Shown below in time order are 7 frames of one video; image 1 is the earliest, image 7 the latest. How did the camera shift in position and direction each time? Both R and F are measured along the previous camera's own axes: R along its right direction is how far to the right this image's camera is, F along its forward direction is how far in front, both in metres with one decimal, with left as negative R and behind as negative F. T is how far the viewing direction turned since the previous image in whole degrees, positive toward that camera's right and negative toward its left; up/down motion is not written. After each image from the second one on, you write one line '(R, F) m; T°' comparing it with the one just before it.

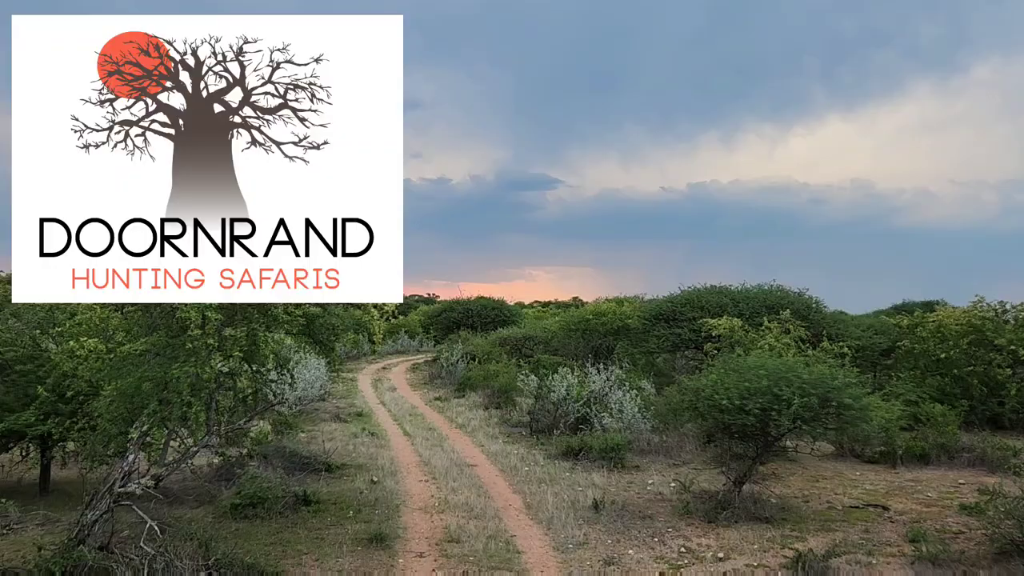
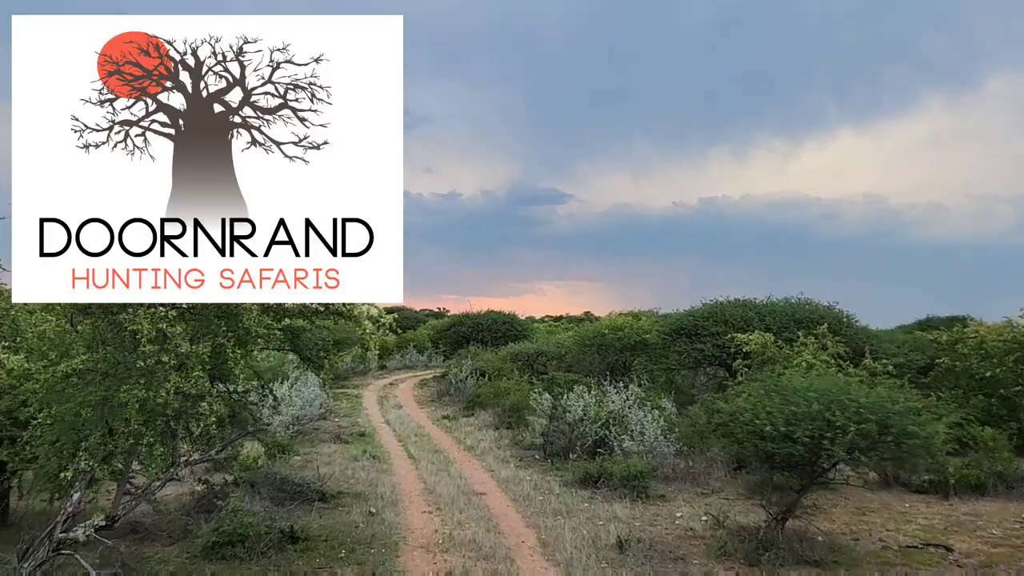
(0.0, +0.9) m; -1°
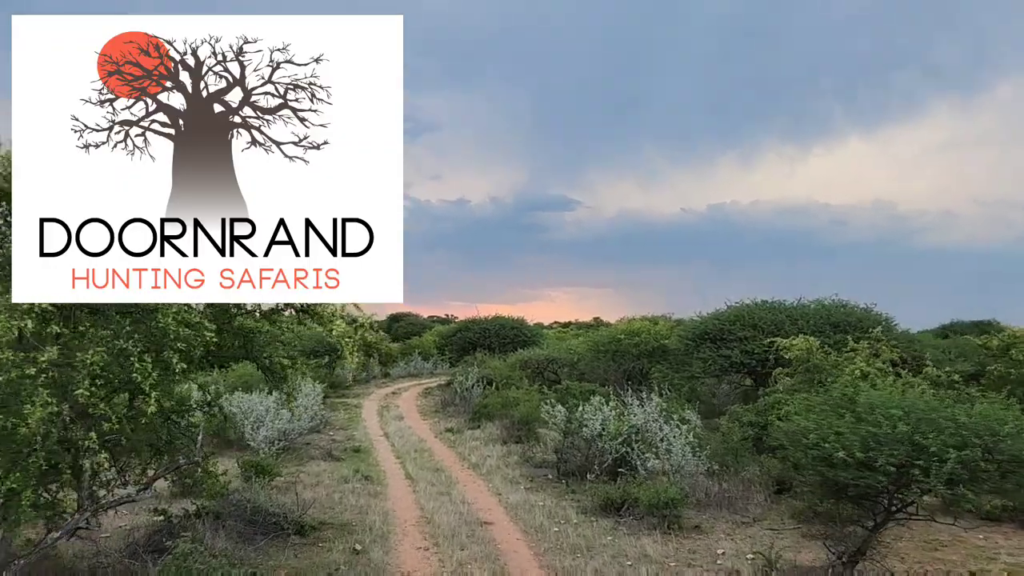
(0.0, +1.3) m; -1°
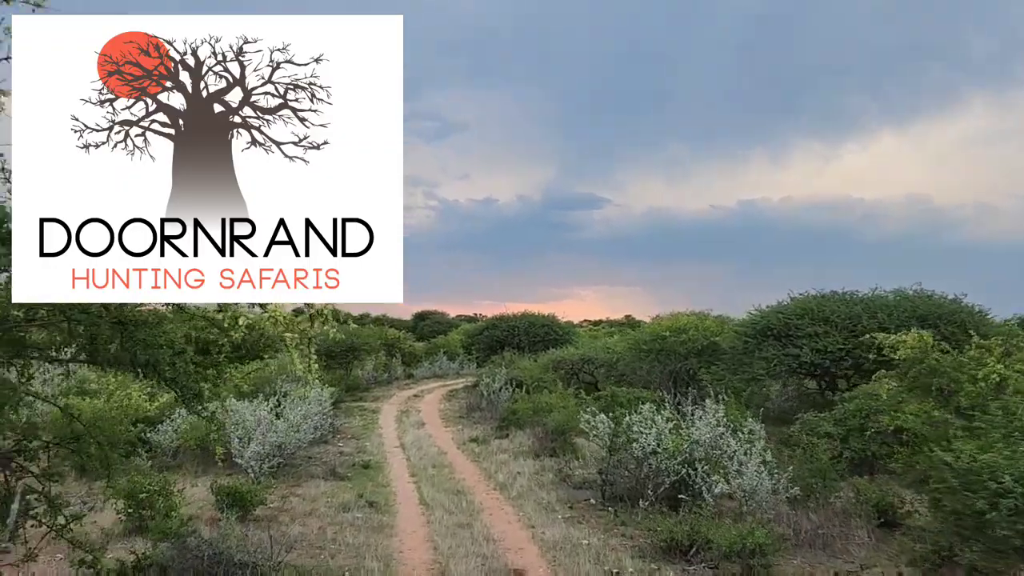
(-0.1, +1.9) m; -2°
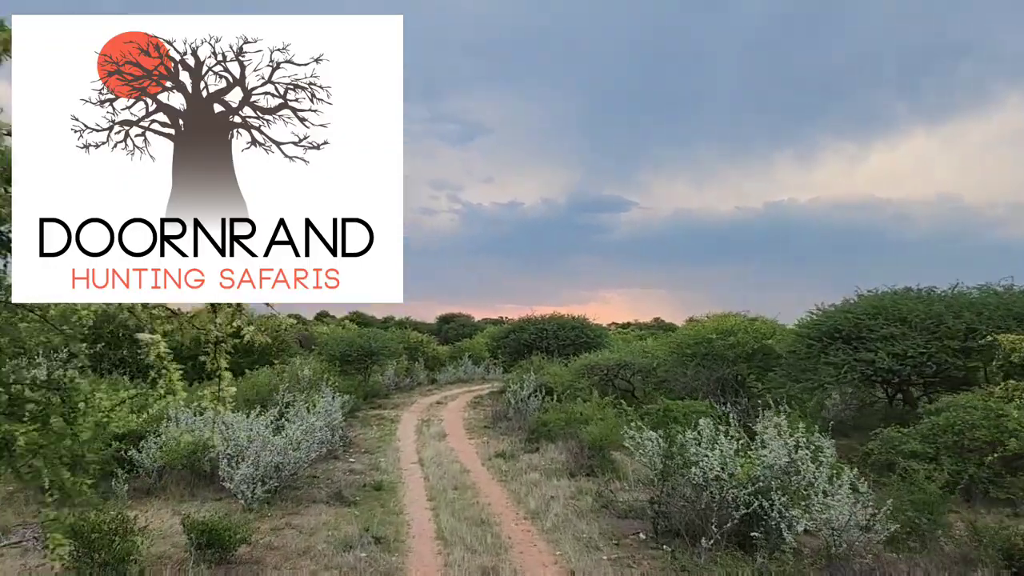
(-0.1, +1.5) m; -2°
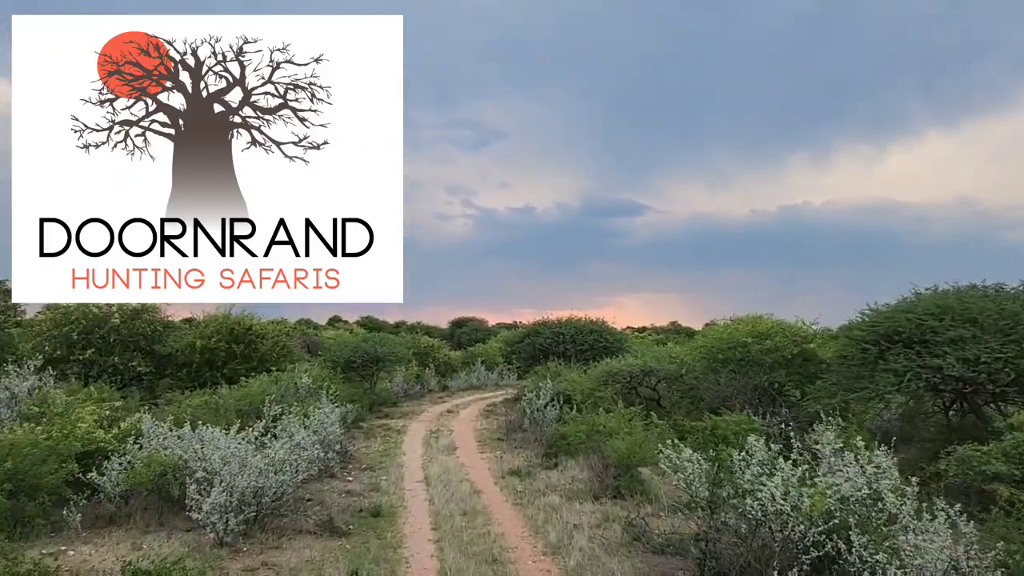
(0.0, +1.3) m; -1°
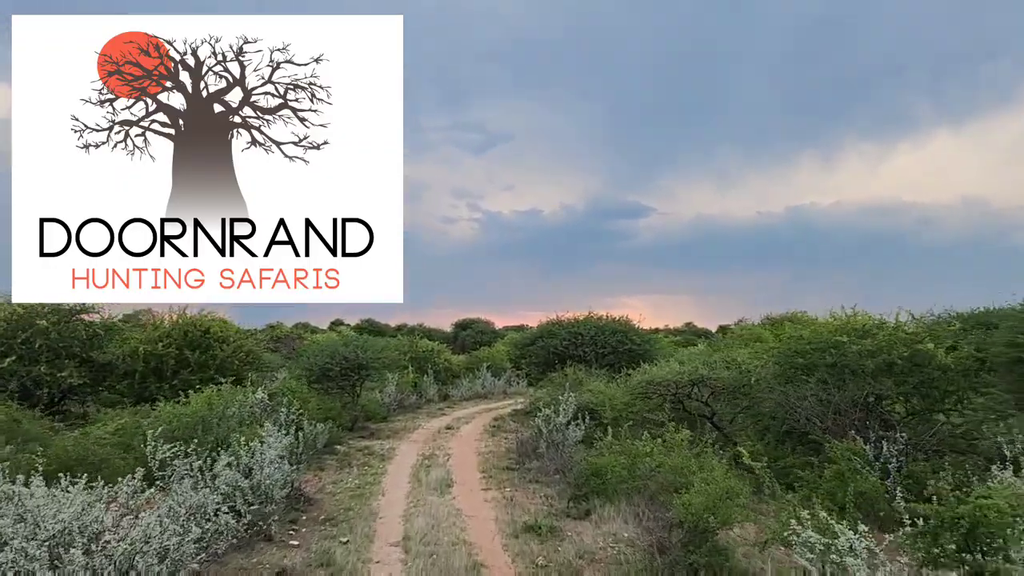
(-0.1, +3.5) m; 0°
